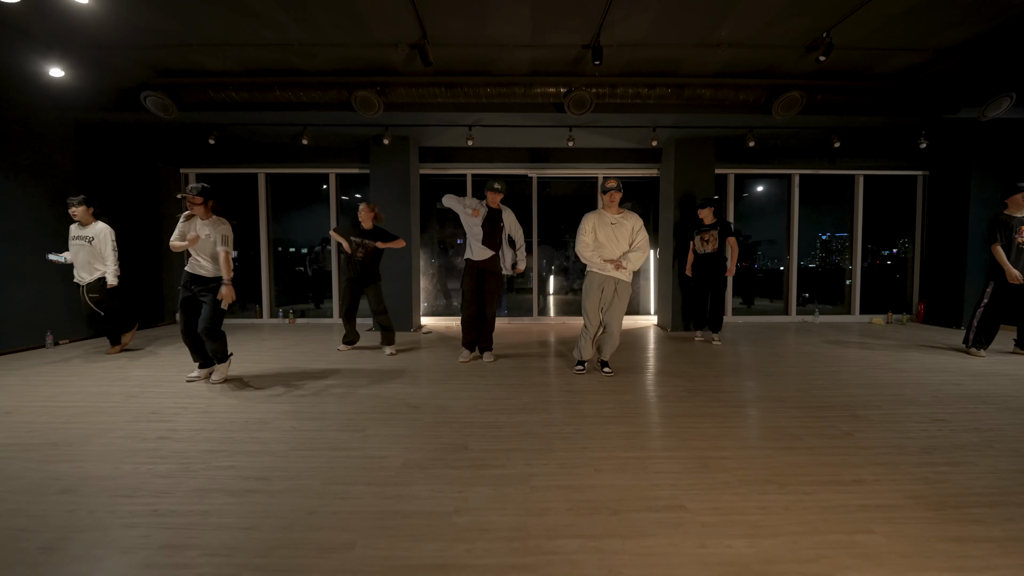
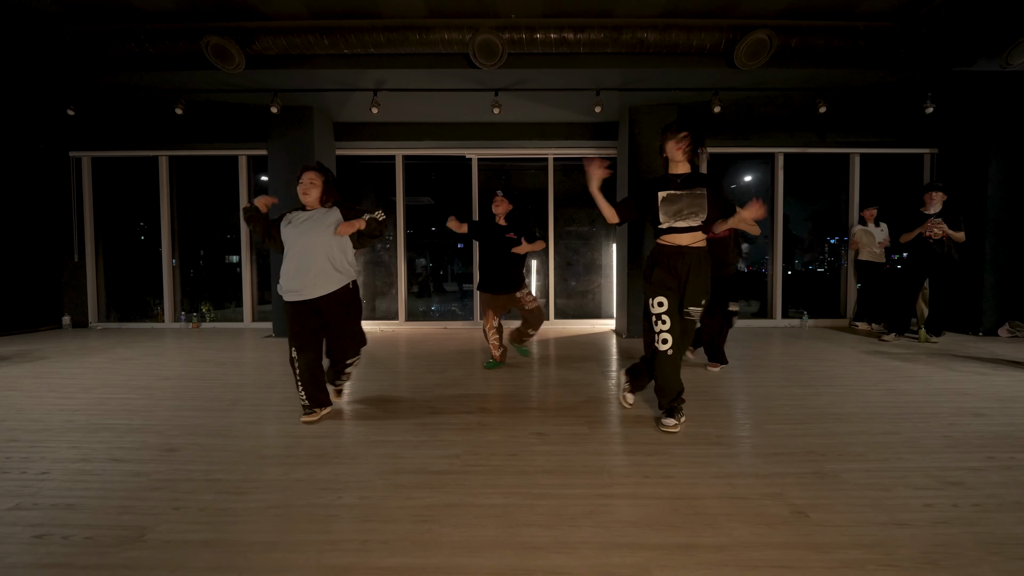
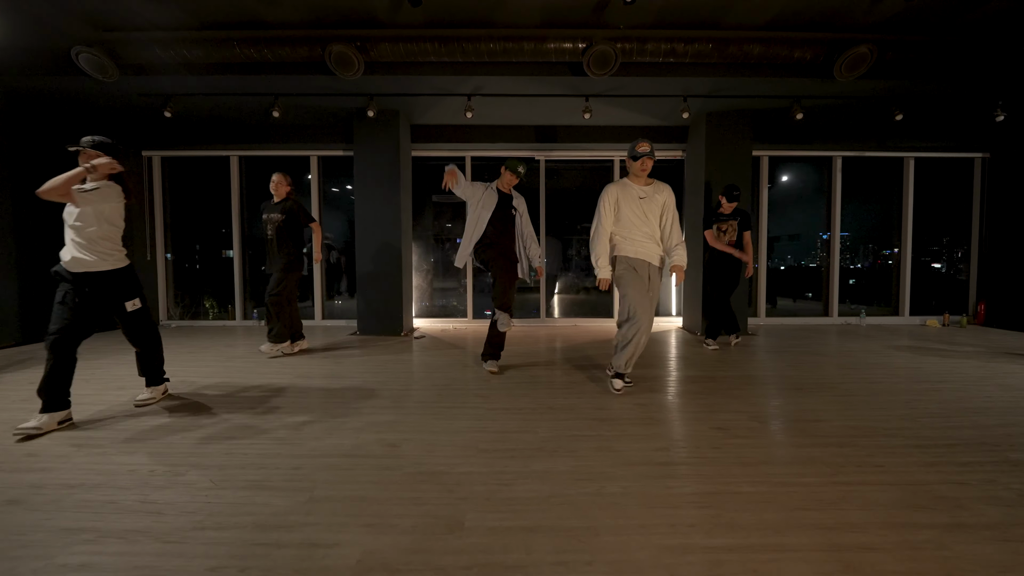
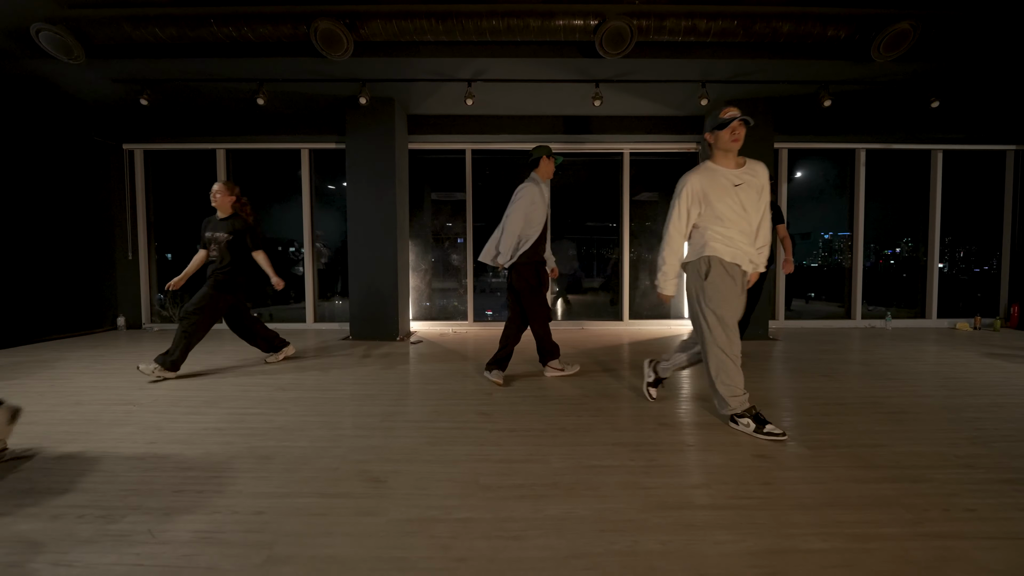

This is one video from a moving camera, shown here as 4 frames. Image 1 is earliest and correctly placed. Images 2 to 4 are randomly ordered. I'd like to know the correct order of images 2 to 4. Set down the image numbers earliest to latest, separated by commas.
3, 4, 2
